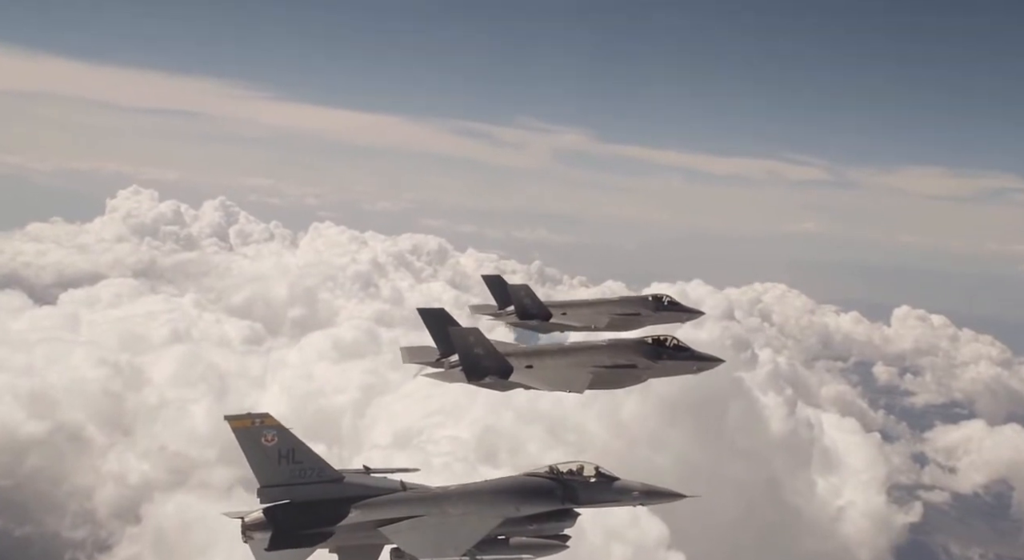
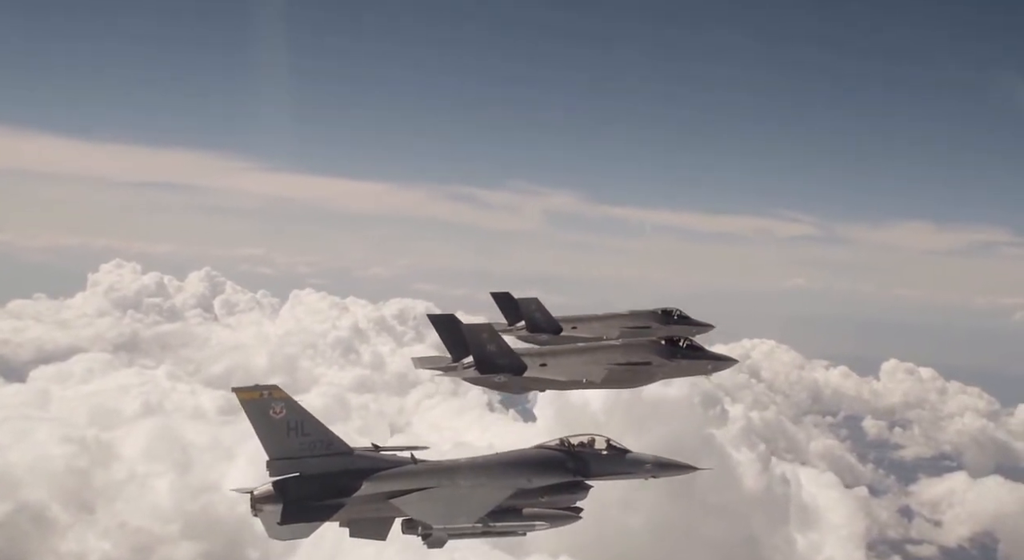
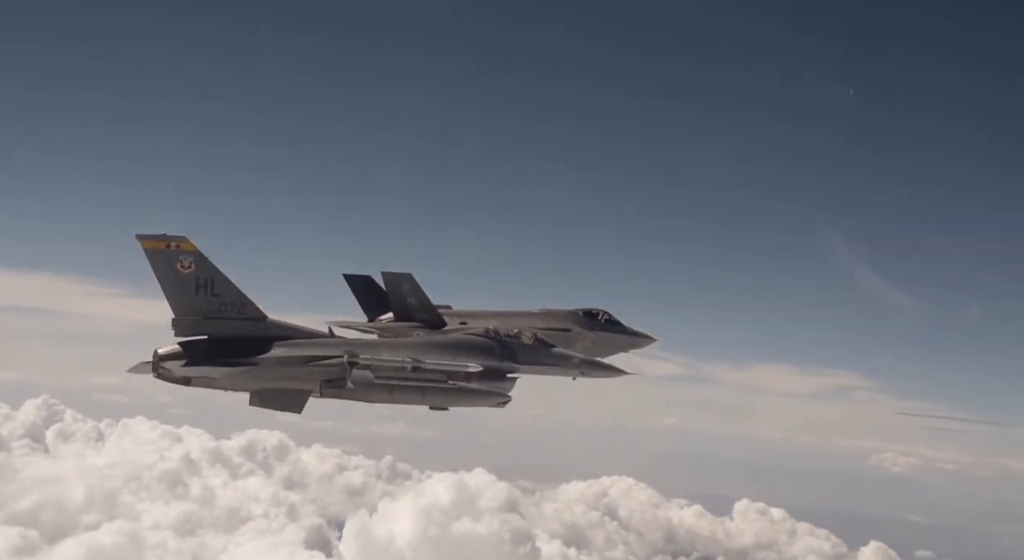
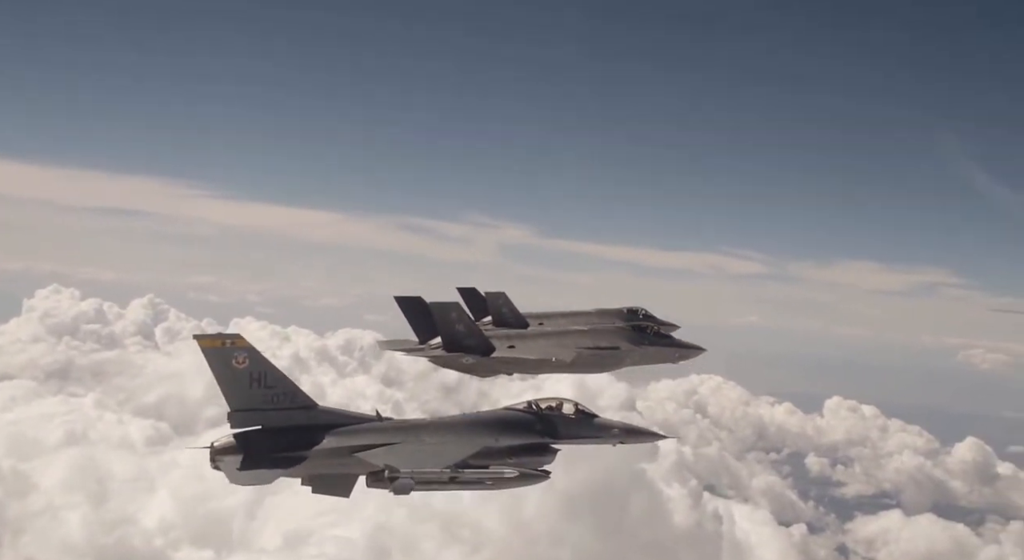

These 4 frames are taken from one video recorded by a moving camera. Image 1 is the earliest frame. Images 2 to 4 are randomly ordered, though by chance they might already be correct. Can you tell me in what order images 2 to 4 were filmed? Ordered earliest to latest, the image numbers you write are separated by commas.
2, 4, 3
